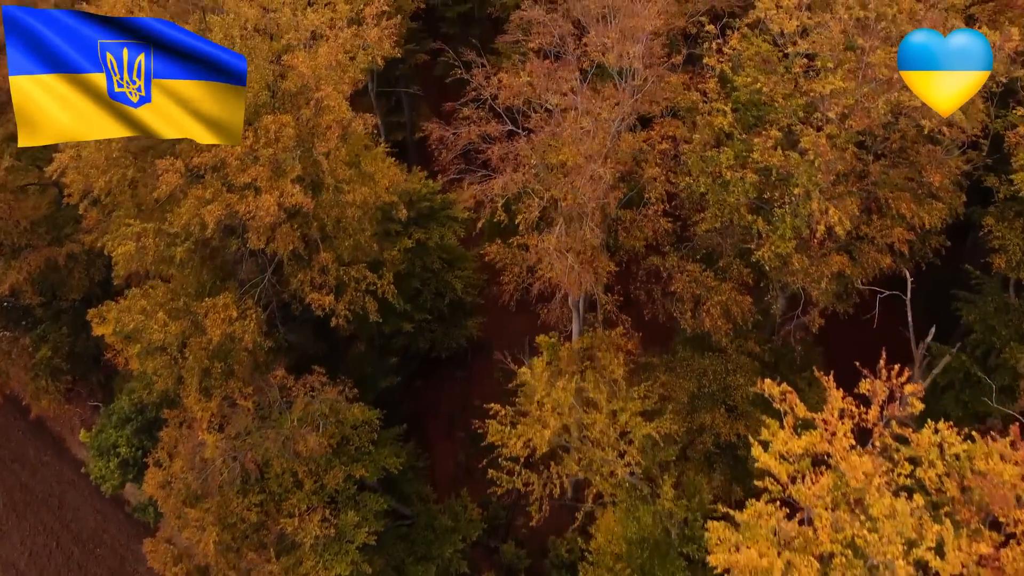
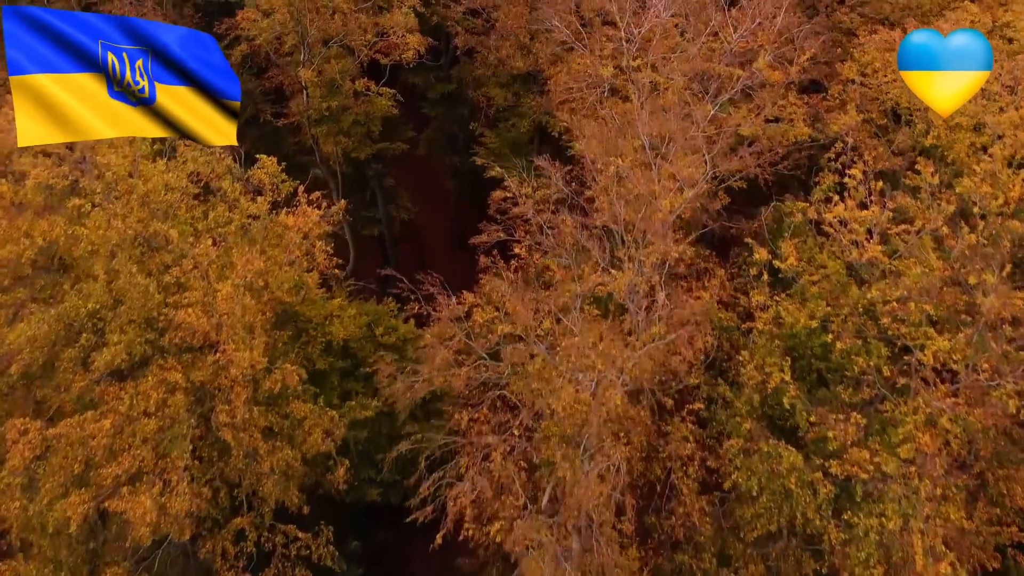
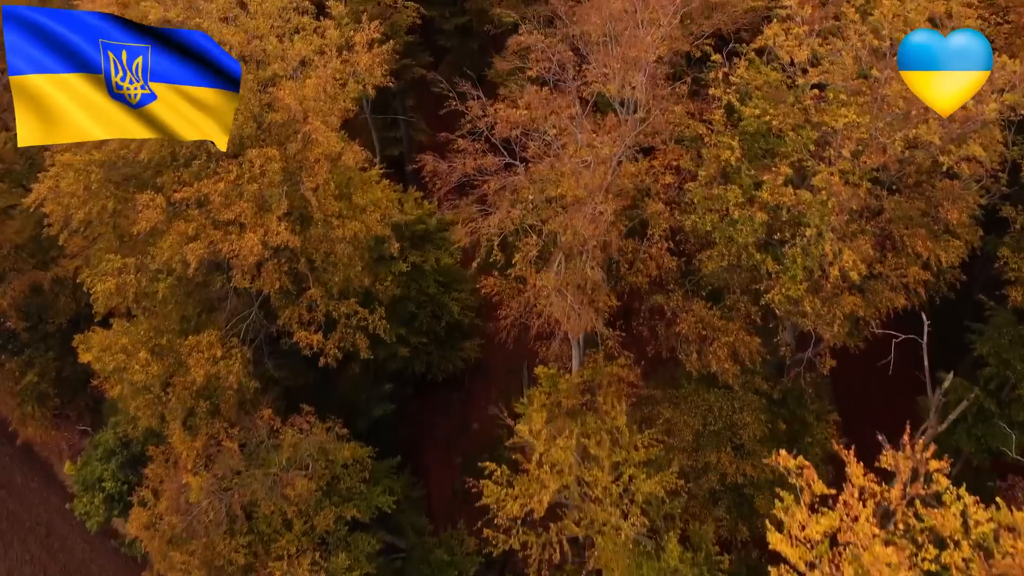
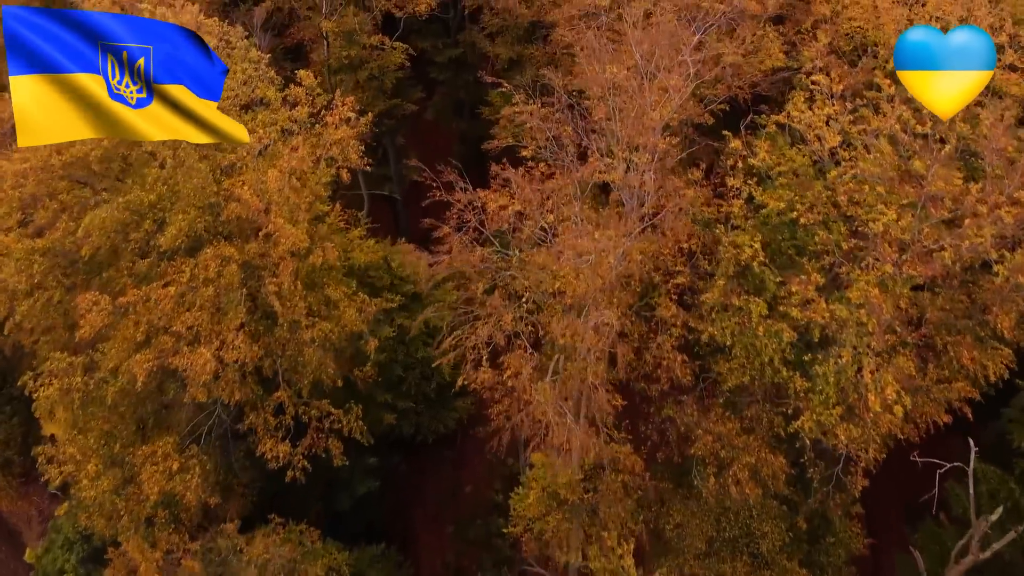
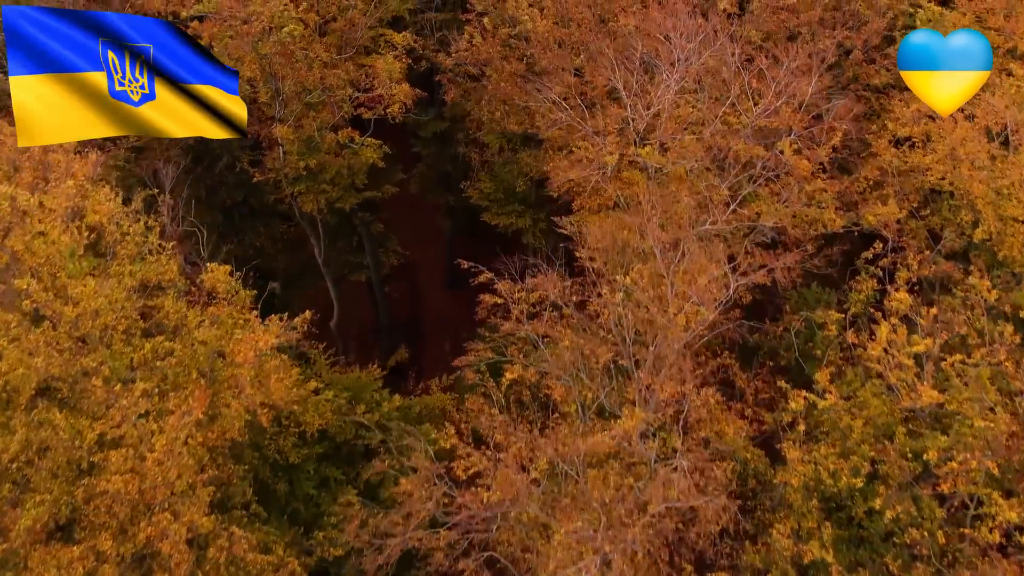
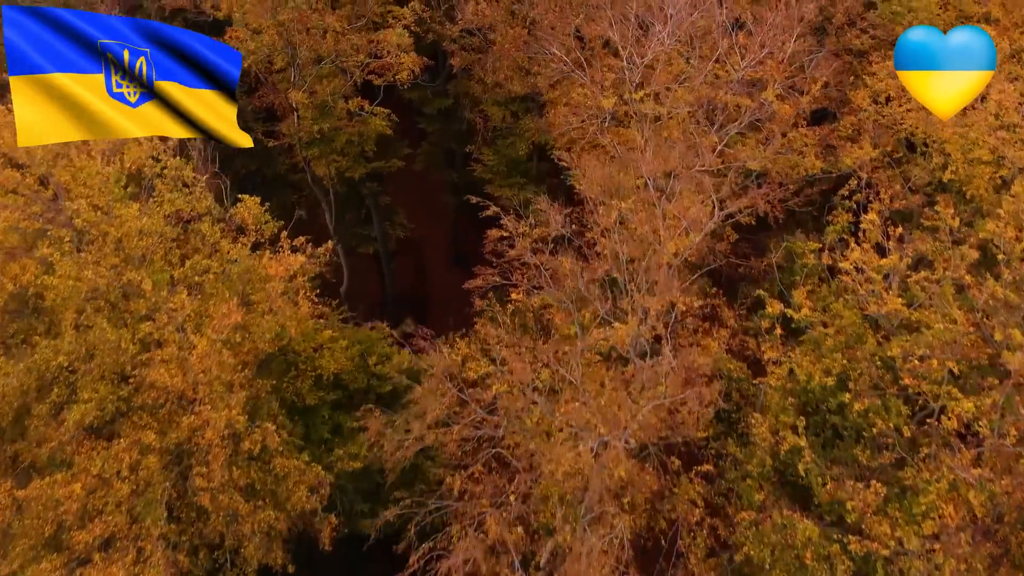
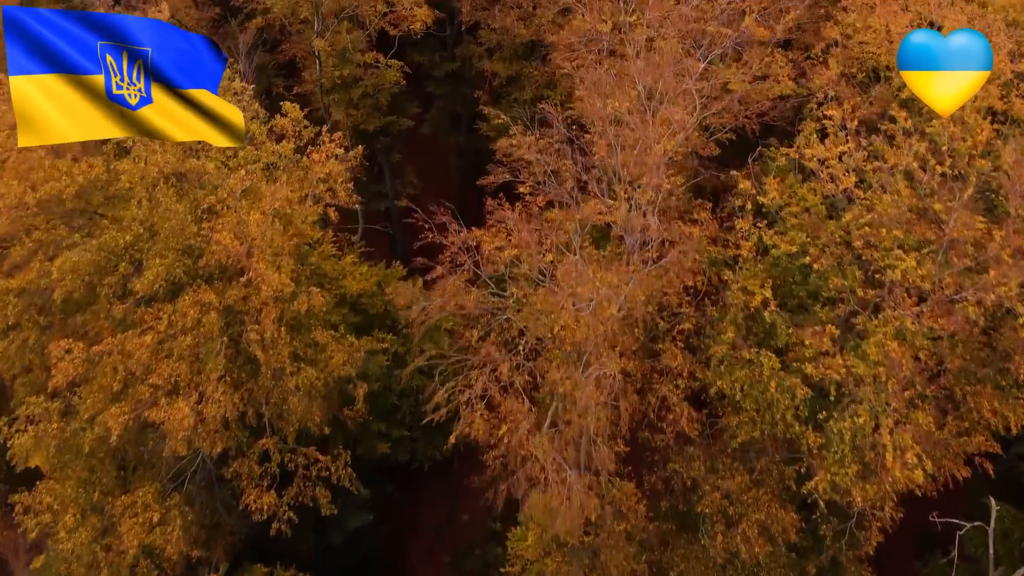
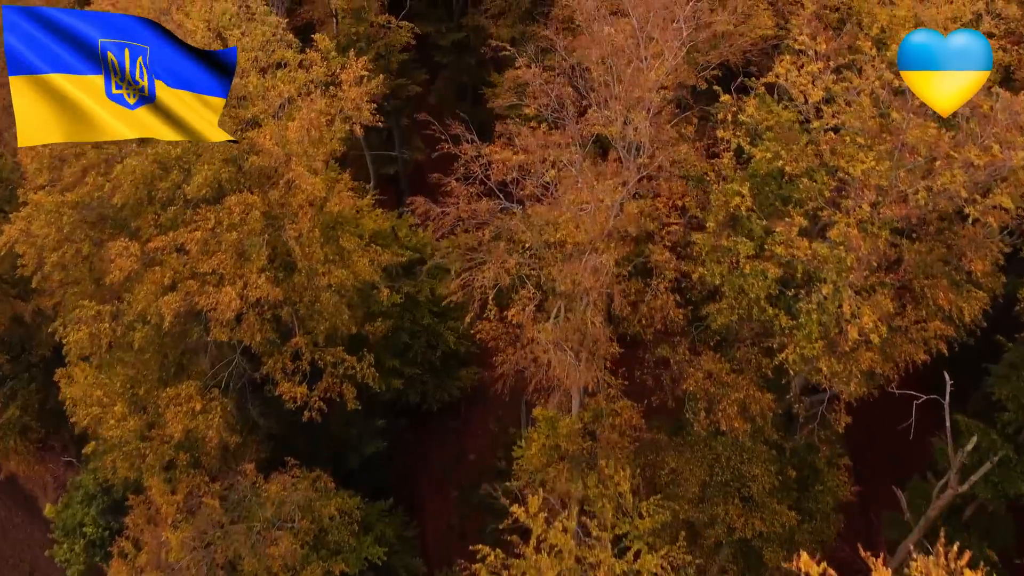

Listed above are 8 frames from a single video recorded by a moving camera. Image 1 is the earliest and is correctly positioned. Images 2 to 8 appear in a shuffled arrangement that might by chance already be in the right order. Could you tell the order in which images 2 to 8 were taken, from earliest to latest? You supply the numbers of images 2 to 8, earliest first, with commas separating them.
3, 8, 4, 7, 2, 6, 5
